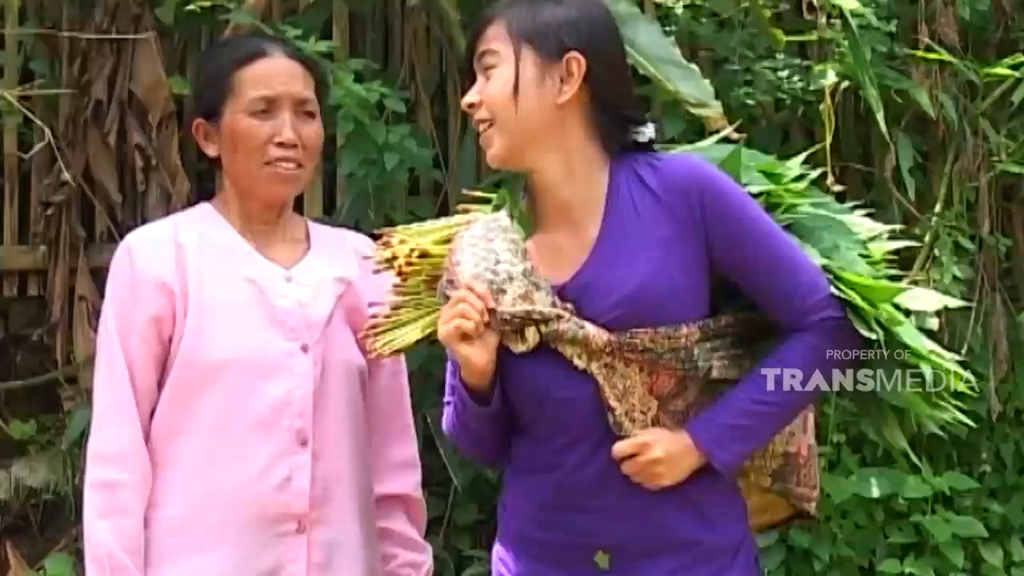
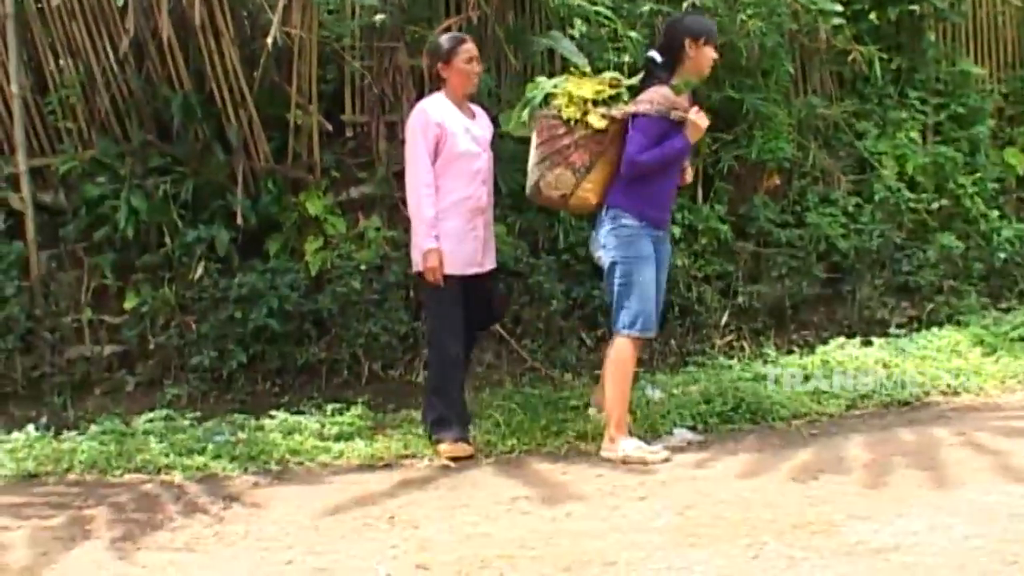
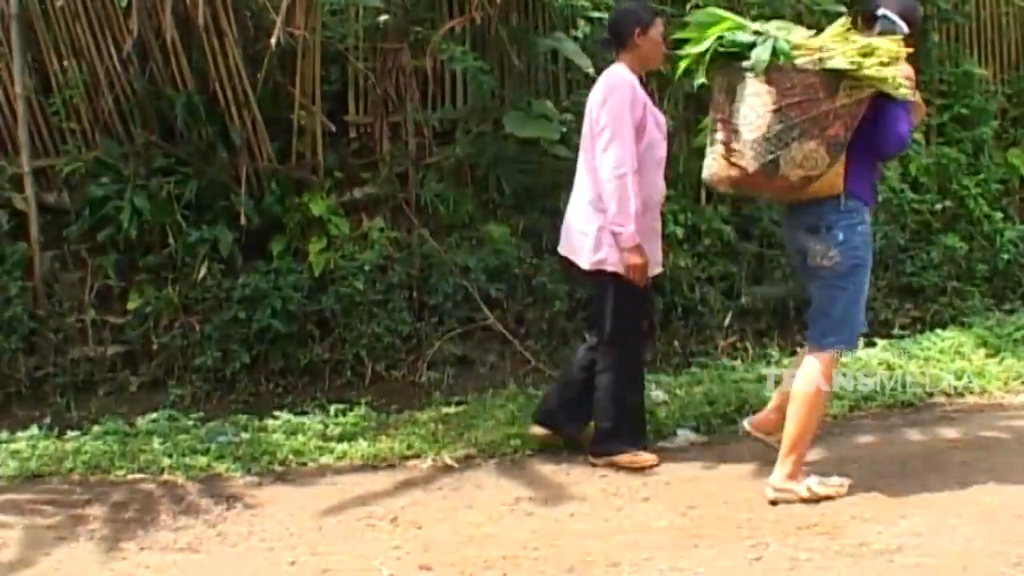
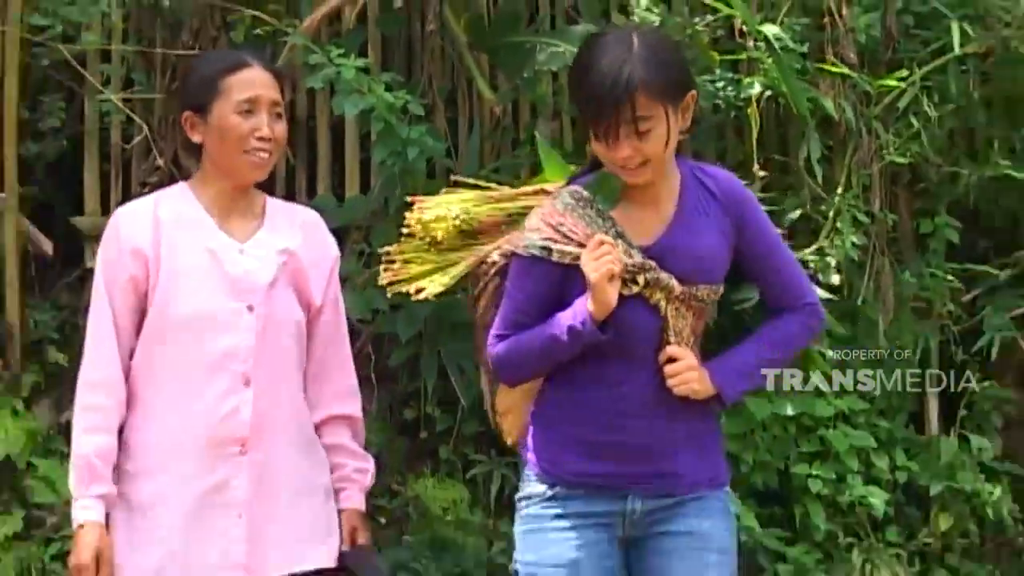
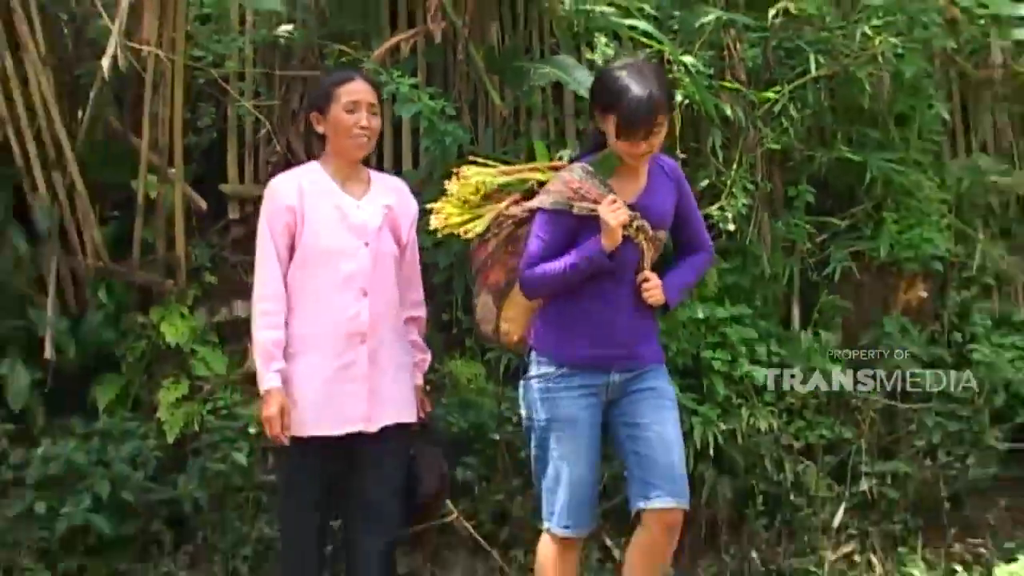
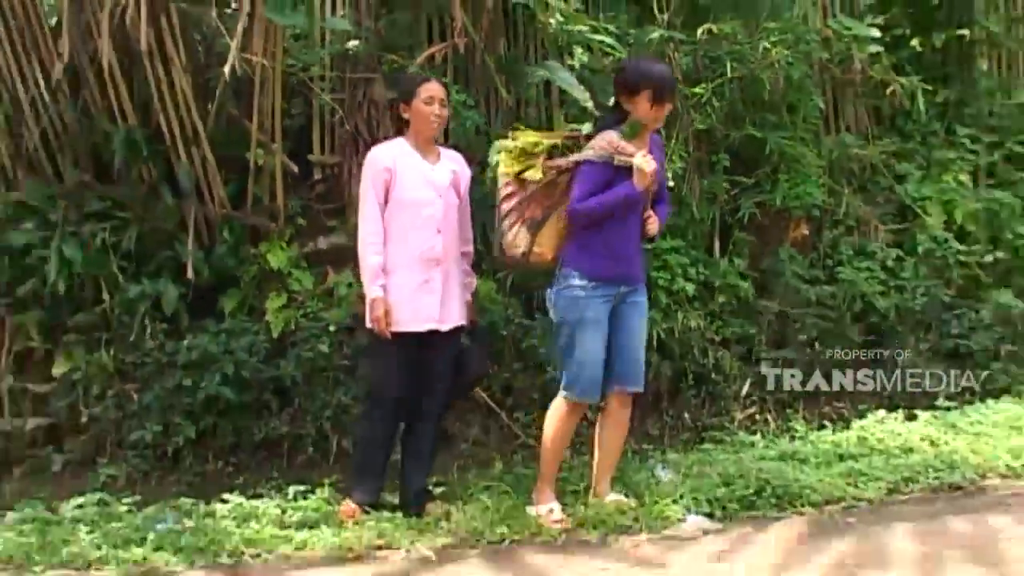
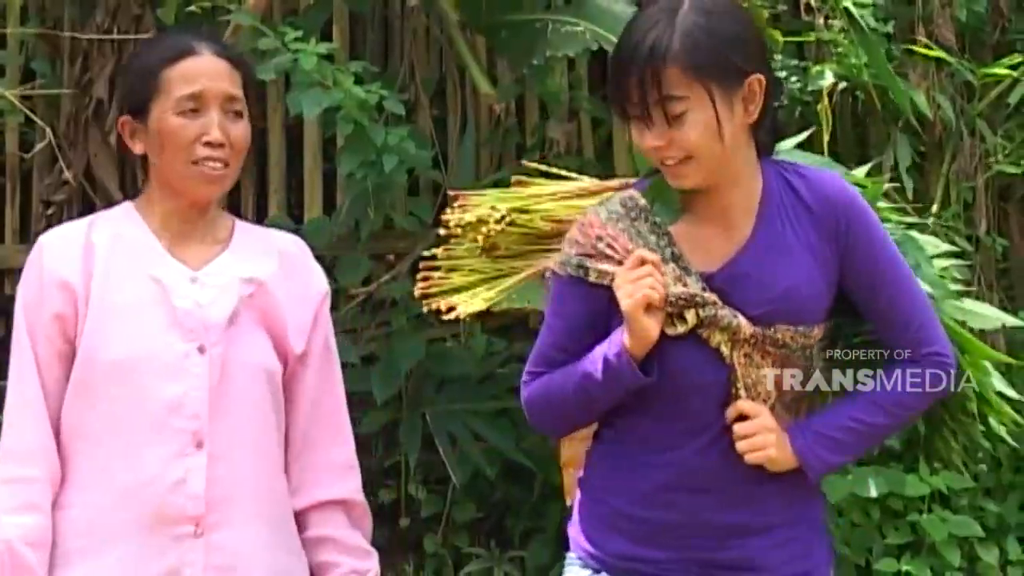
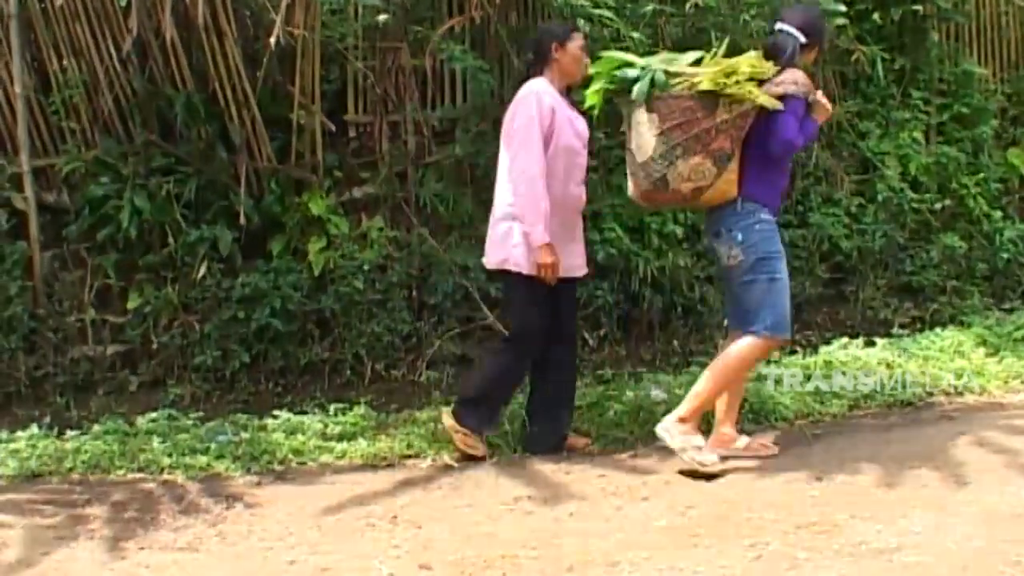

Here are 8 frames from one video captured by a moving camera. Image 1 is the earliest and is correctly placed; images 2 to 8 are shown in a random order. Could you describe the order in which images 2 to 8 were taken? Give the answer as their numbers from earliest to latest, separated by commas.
7, 4, 5, 6, 2, 8, 3
